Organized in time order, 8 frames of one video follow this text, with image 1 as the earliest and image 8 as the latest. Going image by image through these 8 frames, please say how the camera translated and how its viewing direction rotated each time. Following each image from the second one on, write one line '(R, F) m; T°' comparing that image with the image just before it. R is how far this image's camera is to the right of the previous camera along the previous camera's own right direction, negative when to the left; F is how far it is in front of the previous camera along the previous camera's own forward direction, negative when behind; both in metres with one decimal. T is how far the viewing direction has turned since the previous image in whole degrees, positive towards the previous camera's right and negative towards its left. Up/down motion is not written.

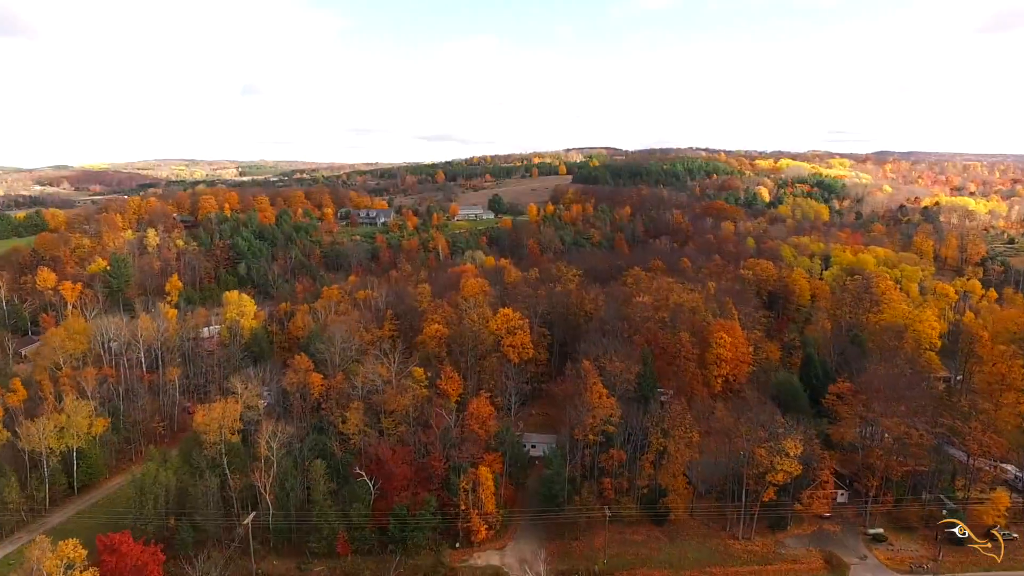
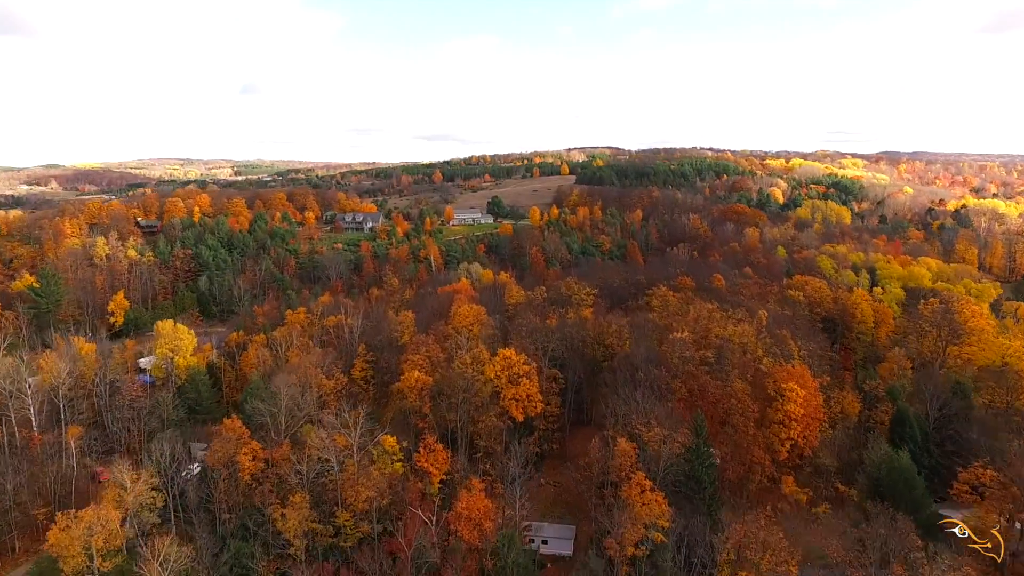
(-0.2, +12.4) m; 0°
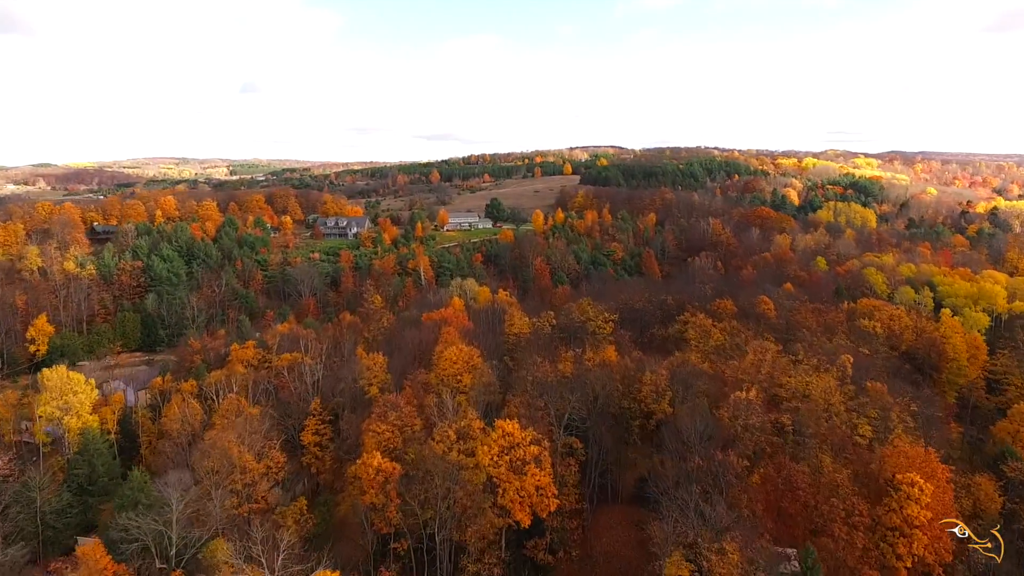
(-0.1, +12.3) m; 0°
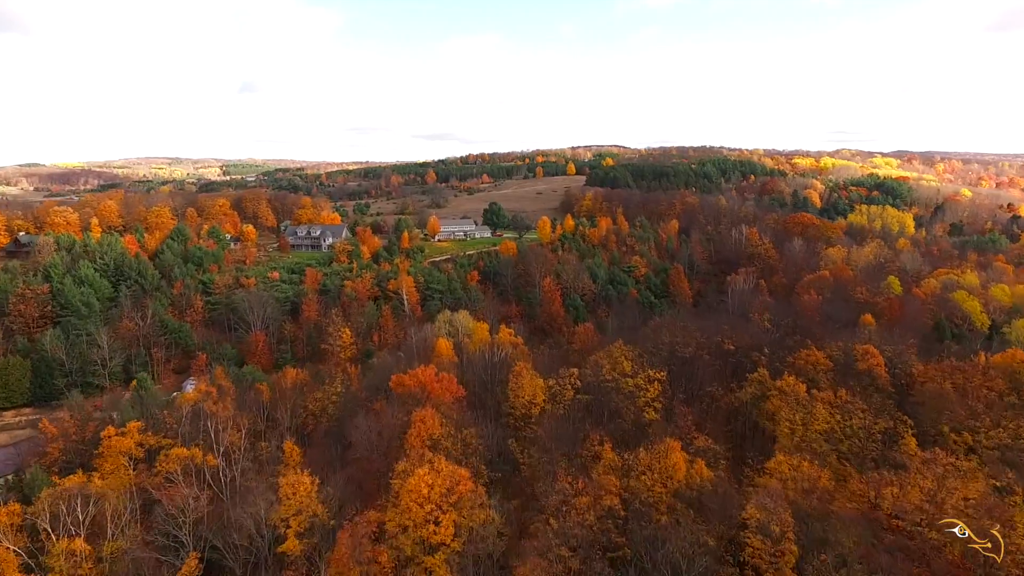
(-0.5, +15.9) m; 0°
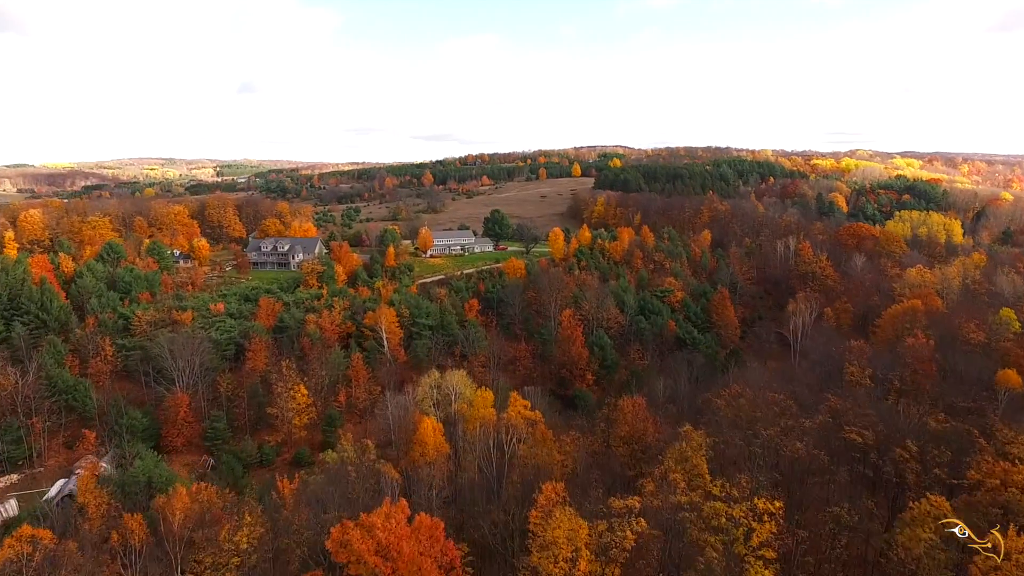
(-0.9, +15.3) m; 0°
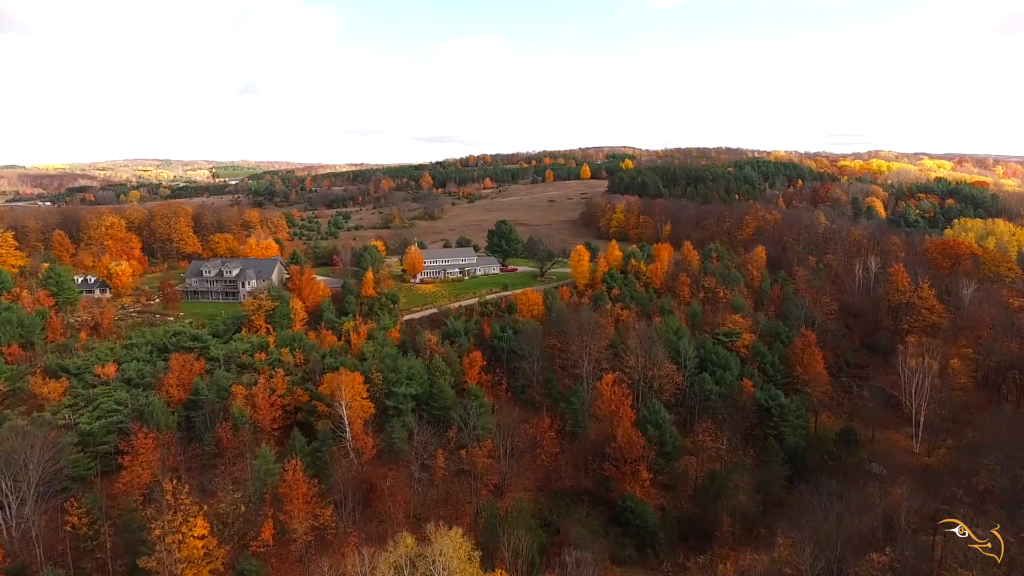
(-1.1, +17.1) m; 0°
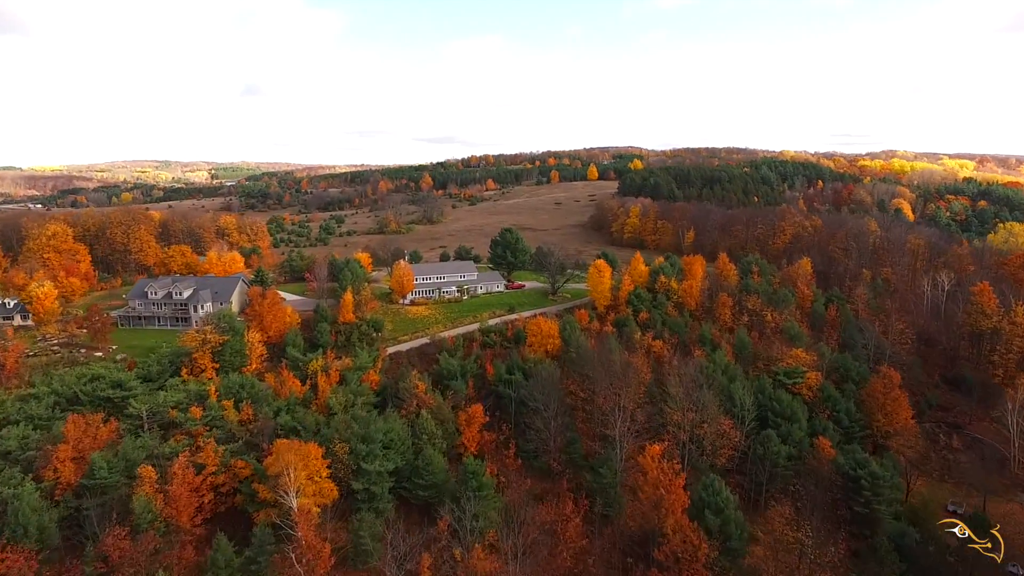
(-0.4, +10.2) m; 0°
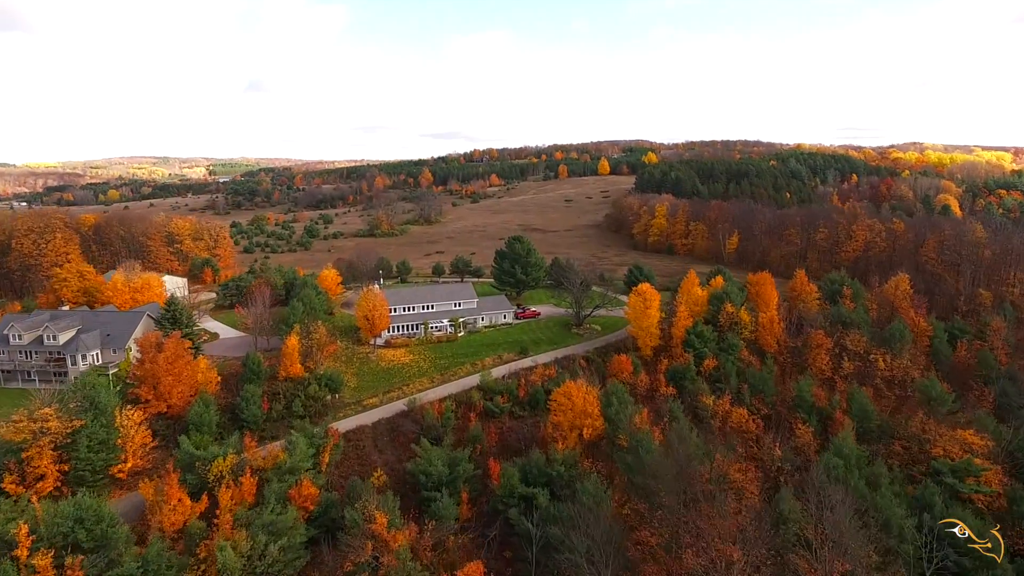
(-0.6, +14.8) m; 0°
